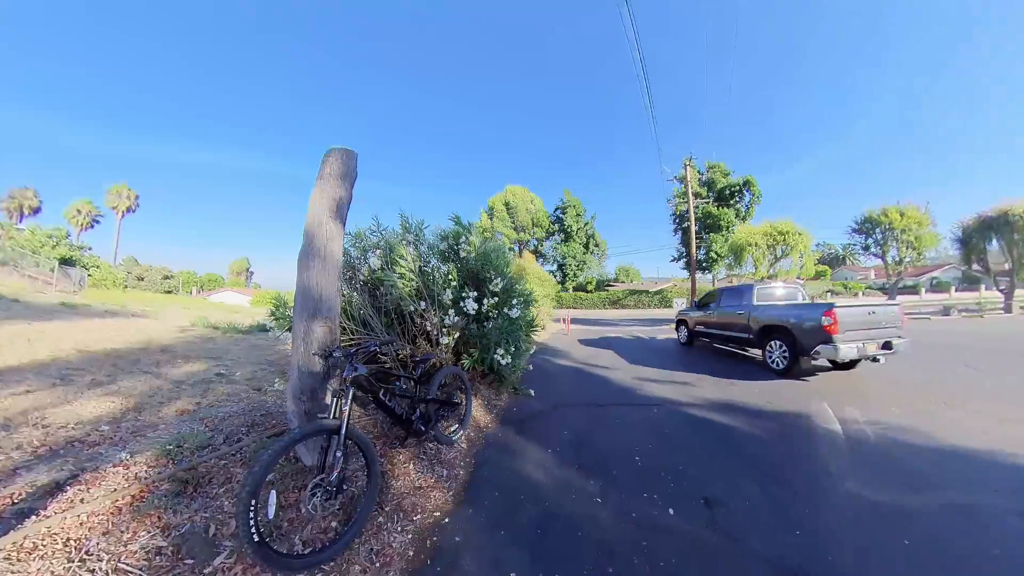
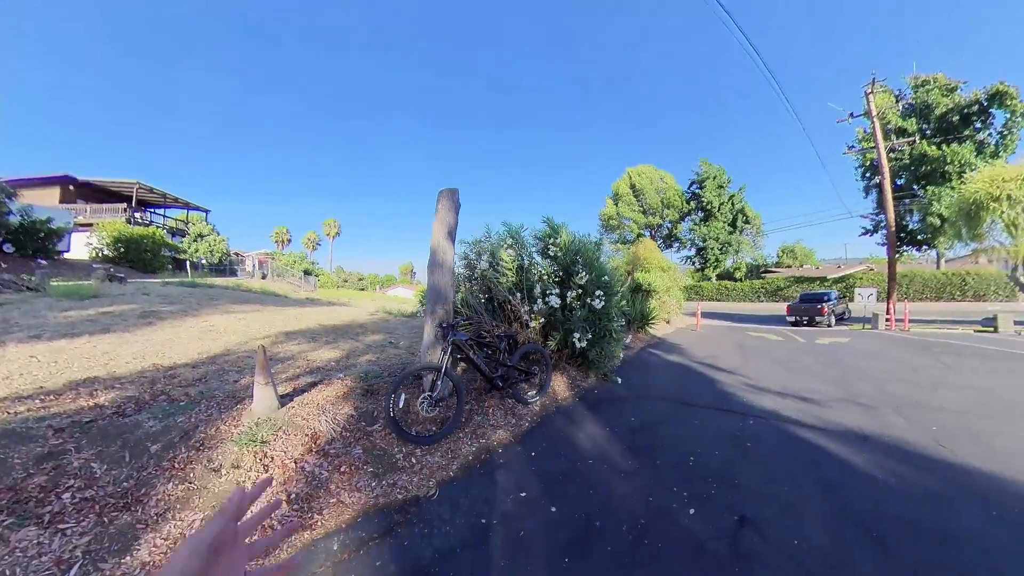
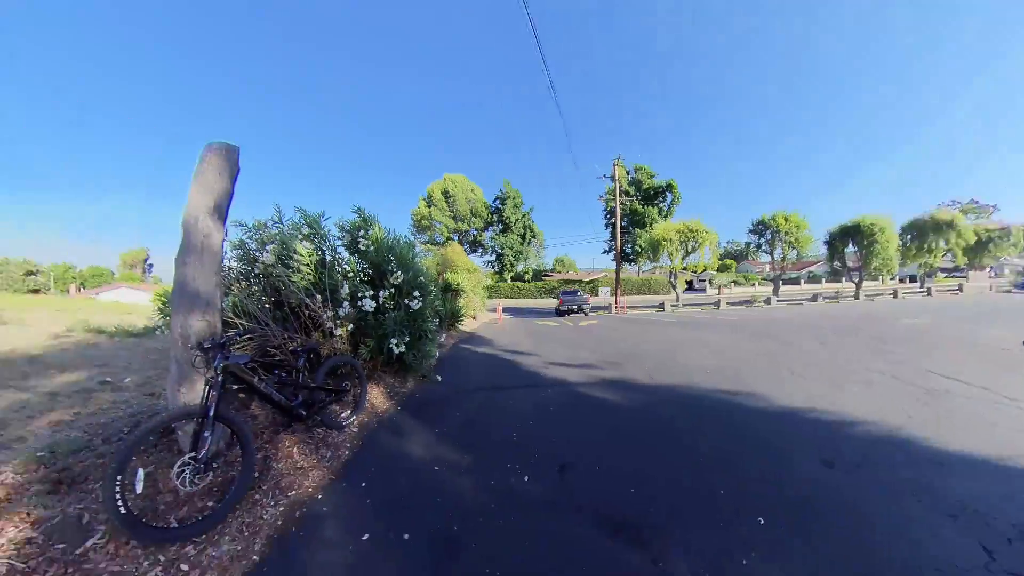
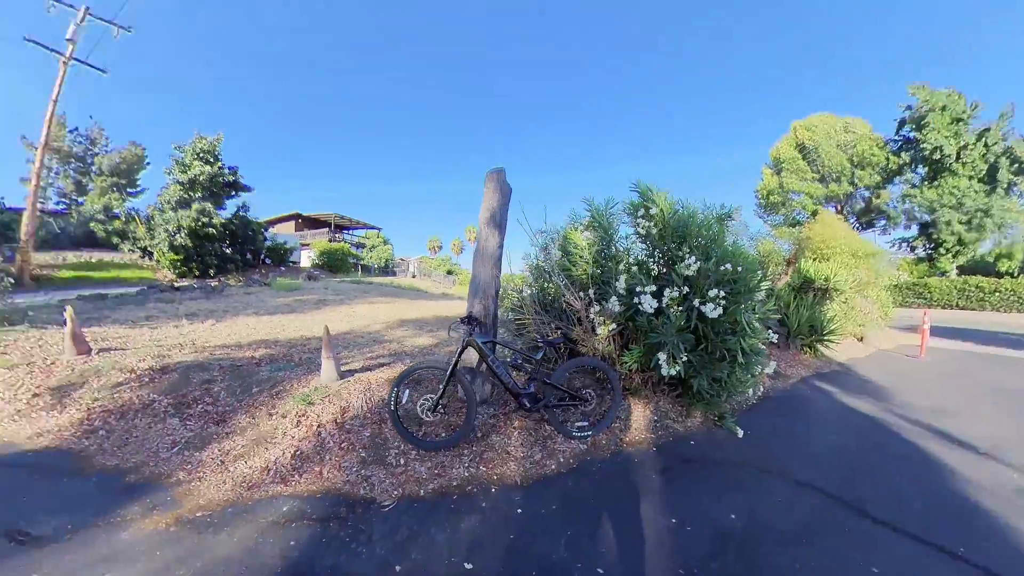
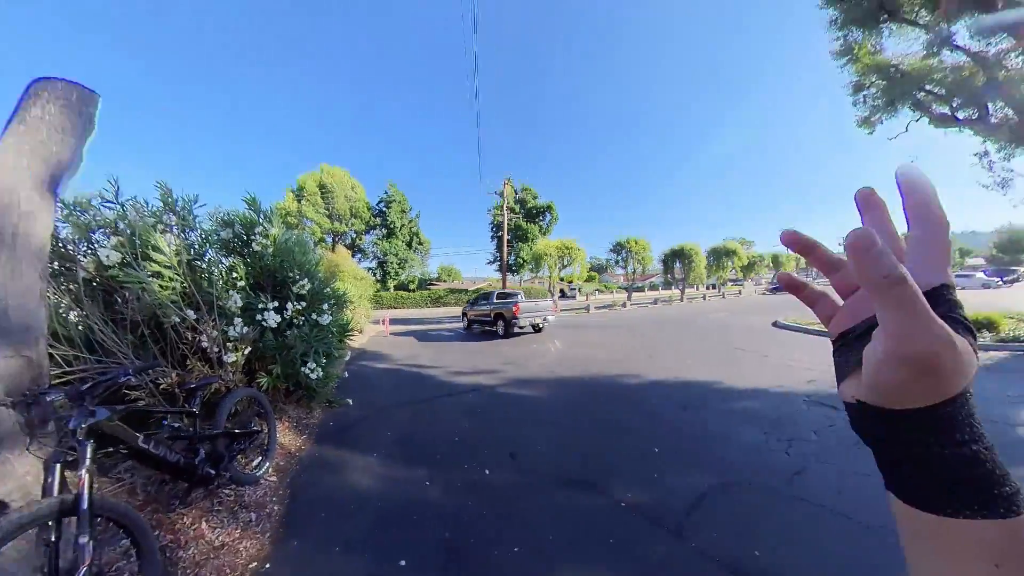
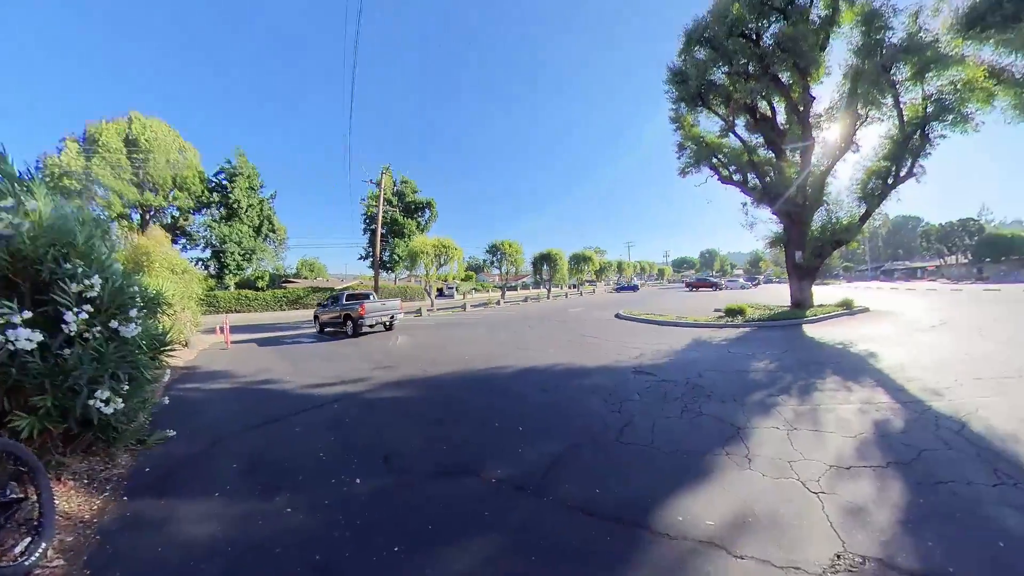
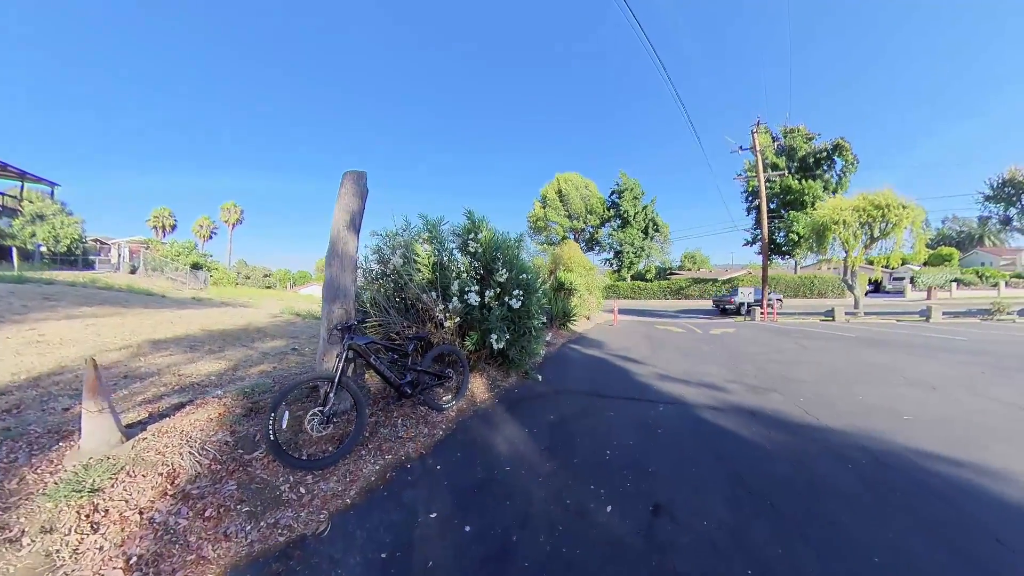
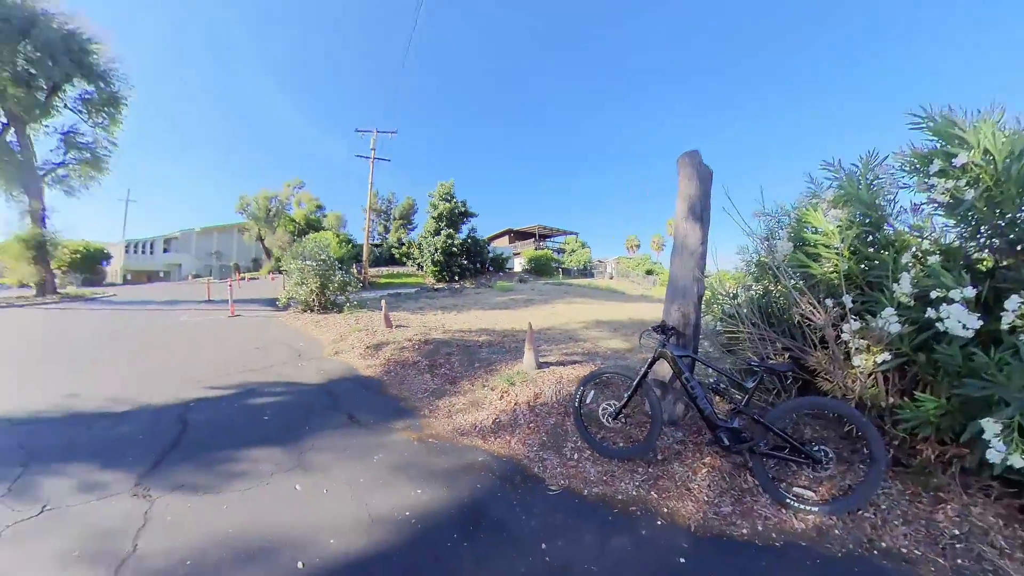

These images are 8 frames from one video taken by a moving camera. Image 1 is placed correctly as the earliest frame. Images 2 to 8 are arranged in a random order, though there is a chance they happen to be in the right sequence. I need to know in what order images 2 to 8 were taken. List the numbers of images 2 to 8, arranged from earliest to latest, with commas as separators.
5, 6, 3, 2, 7, 4, 8
